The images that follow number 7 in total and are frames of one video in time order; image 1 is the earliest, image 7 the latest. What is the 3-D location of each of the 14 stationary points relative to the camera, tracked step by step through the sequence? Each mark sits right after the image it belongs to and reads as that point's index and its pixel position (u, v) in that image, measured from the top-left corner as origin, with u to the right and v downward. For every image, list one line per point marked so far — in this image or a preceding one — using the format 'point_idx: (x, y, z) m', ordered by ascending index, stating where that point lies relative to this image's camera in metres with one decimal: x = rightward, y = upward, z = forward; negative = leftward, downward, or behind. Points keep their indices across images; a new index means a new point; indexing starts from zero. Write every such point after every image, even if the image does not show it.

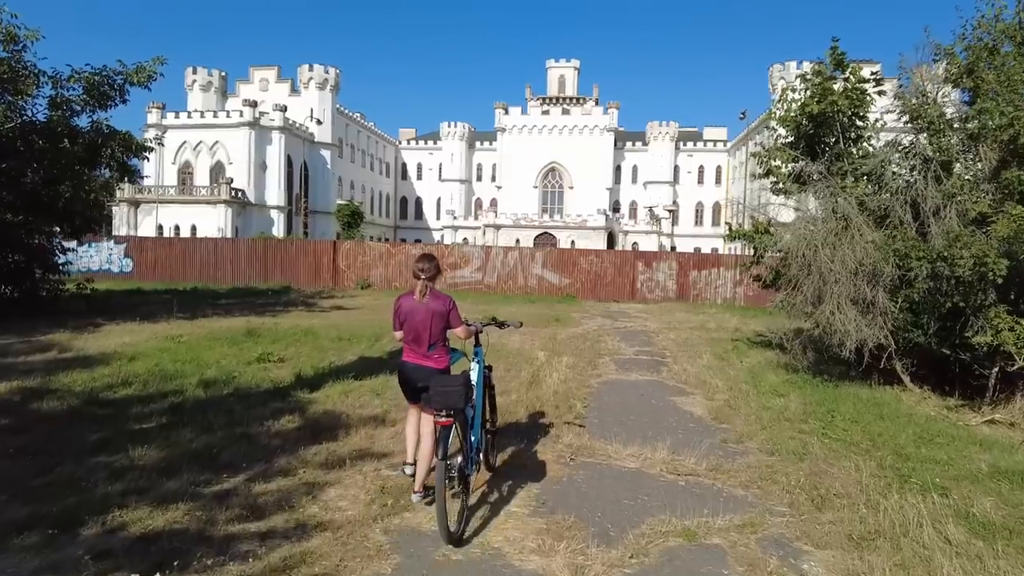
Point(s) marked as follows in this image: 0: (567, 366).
0: (+1.0, -1.4, +11.4) m
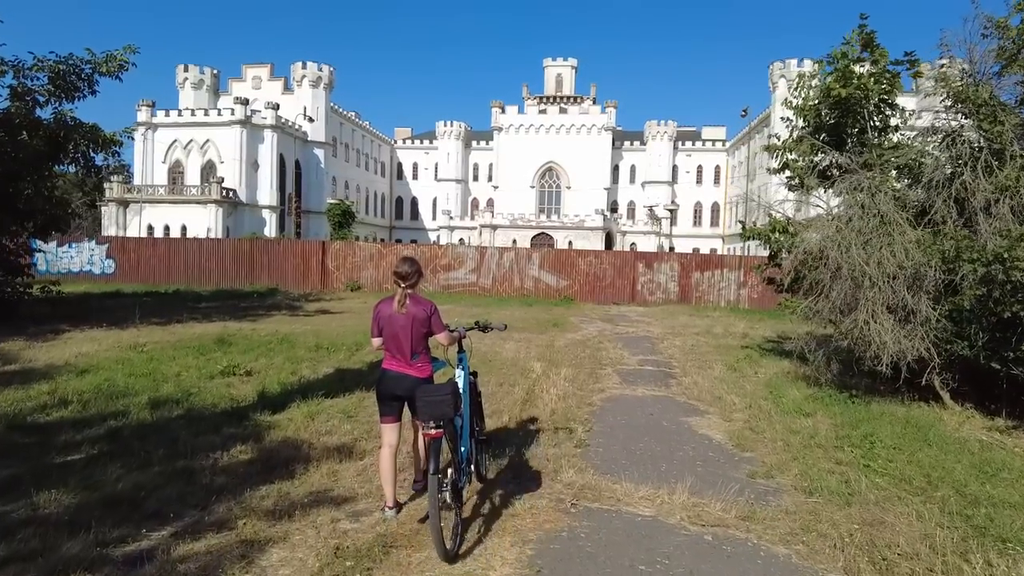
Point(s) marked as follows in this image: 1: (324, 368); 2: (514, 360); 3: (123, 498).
0: (+0.9, -1.4, +10.3) m
1: (-2.9, -1.3, +10.3) m
2: (+0.1, -1.3, +12.0) m
3: (-3.0, -1.6, +5.1) m
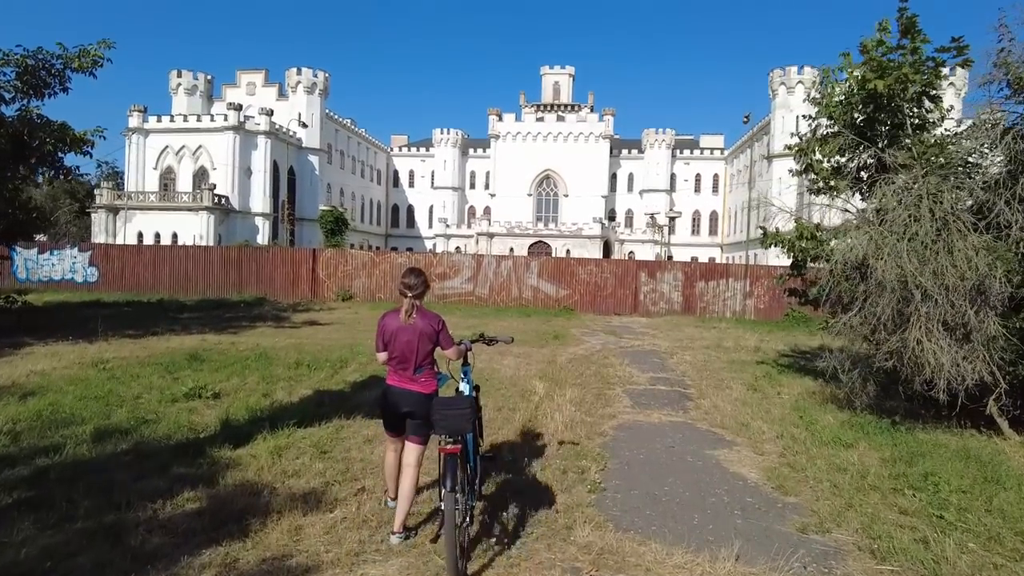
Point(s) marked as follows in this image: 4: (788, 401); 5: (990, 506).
0: (+0.9, -1.6, +9.3) m
1: (-2.9, -1.5, +9.2) m
2: (+0.1, -1.5, +10.9) m
3: (-3.0, -1.7, +4.0) m
4: (+4.2, -1.7, +9.9) m
5: (+3.9, -1.8, +5.4) m
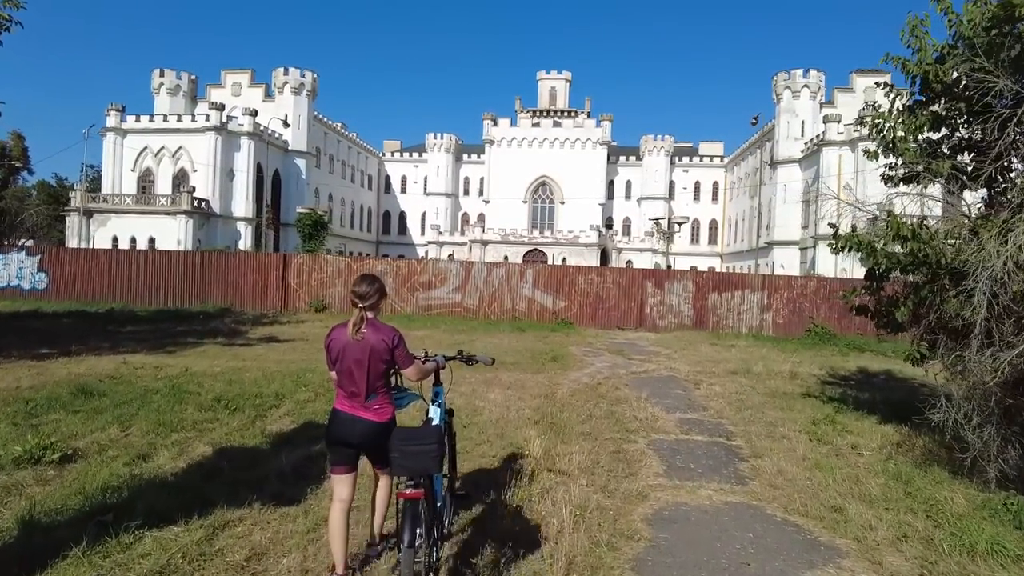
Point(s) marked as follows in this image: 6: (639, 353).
0: (+0.7, -1.8, +6.6) m
1: (-3.1, -1.6, +6.5) m
2: (-0.1, -1.7, +8.2) m
3: (-3.1, -1.8, +1.3) m
4: (+4.0, -1.9, +7.2) m
5: (+3.8, -1.9, +2.7) m
6: (+3.4, -1.7, +17.4) m
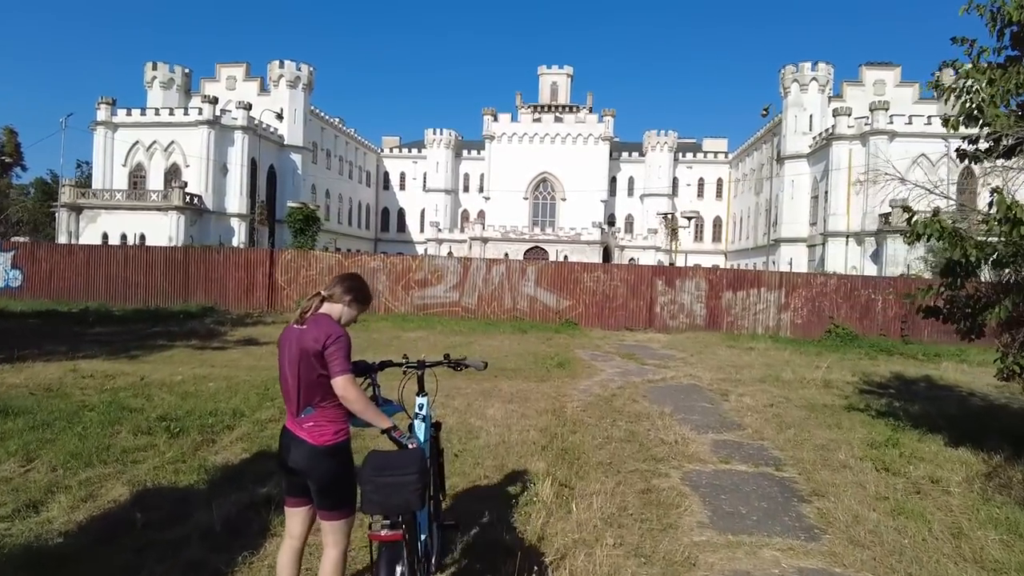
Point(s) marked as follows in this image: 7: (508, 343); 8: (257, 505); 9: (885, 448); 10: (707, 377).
0: (+0.7, -1.8, +5.1) m
1: (-3.0, -1.6, +5.0) m
2: (-0.1, -1.7, +6.7) m
3: (-3.1, -1.8, -0.2) m
4: (+4.0, -1.9, +5.8) m
5: (+3.8, -1.9, +1.3) m
6: (+3.4, -1.7, +15.9) m
7: (-0.1, -1.5, +17.9) m
8: (-1.9, -1.6, +5.0) m
9: (+4.3, -1.9, +7.6) m
10: (+3.8, -1.7, +12.8) m
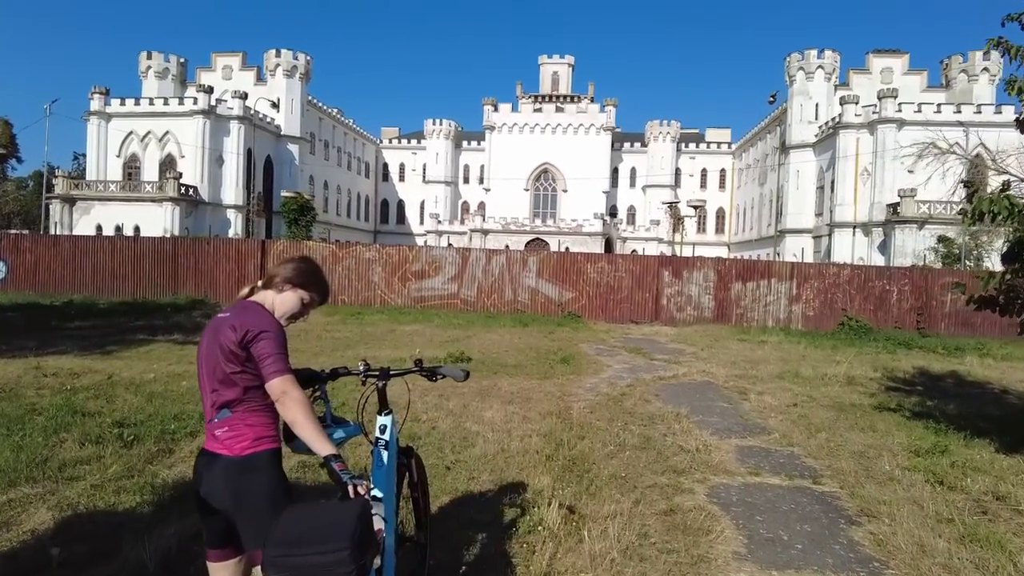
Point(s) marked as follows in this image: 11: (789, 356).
0: (+0.7, -1.7, +4.2) m
1: (-3.0, -1.5, +4.2) m
2: (-0.1, -1.6, +5.9) m
3: (-3.1, -1.8, -1.0) m
4: (+4.0, -1.8, +4.9) m
5: (+3.8, -1.9, +0.4) m
6: (+3.4, -1.5, +15.1) m
7: (-0.1, -1.3, +17.0) m
8: (-1.9, -1.6, +4.2) m
9: (+4.3, -1.7, +6.8) m
10: (+3.8, -1.5, +11.9) m
11: (+6.4, -1.6, +15.2) m
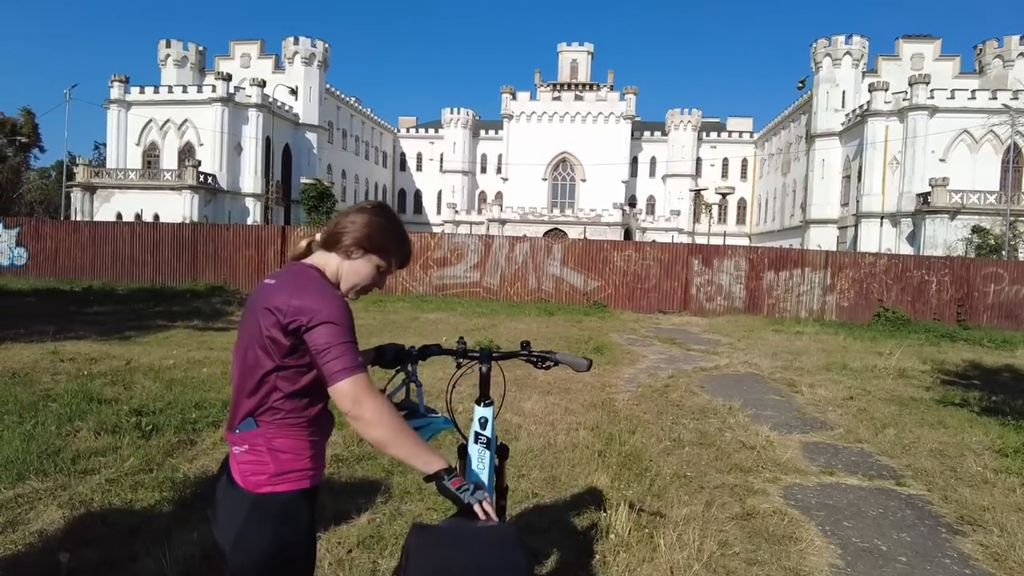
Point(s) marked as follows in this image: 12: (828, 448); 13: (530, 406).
0: (+1.1, -1.5, +3.7) m
1: (-2.7, -1.4, +3.7) m
2: (+0.3, -1.4, +5.4) m
3: (-2.8, -1.7, -1.5) m
4: (+4.4, -1.6, +4.3) m
5: (+4.1, -1.8, -0.2) m
6: (+4.0, -1.2, +14.4) m
7: (+0.6, -0.9, +16.5) m
8: (-1.6, -1.4, +3.7) m
9: (+4.8, -1.6, +6.2) m
10: (+4.3, -1.3, +11.3) m
11: (+7.1, -1.3, +14.5) m
12: (+3.1, -1.6, +6.5) m
13: (+0.2, -1.3, +7.3) m
